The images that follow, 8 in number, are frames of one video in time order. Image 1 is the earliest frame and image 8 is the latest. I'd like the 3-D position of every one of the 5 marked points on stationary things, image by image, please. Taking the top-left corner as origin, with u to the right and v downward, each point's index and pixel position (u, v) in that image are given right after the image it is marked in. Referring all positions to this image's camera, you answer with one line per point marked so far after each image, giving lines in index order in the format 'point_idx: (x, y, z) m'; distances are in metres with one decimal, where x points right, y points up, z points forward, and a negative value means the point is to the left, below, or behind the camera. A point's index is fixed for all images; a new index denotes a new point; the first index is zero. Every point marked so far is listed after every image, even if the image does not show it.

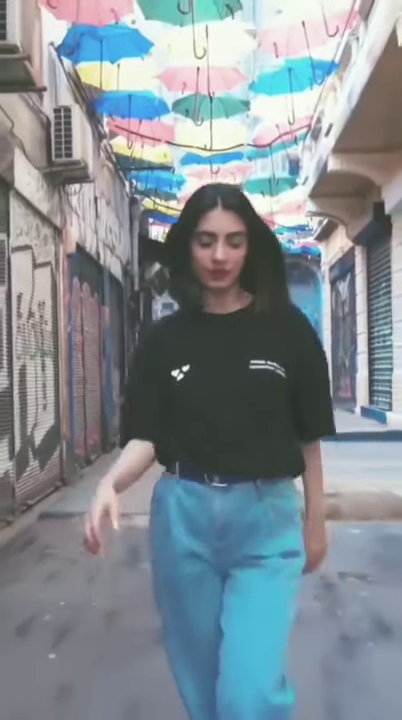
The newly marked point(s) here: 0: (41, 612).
0: (-1.0, -1.5, +4.5) m
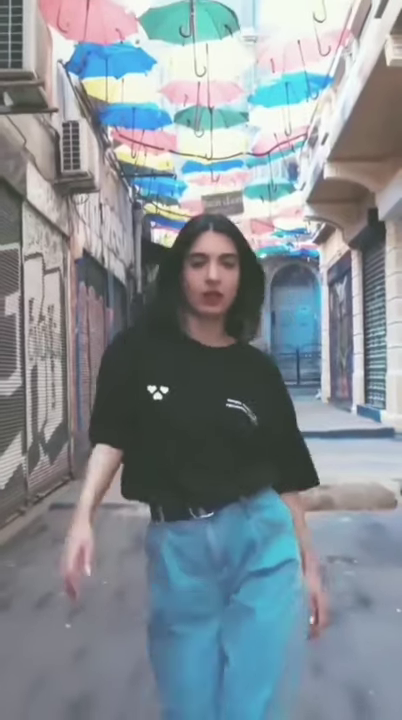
0: (-1.0, -1.5, +5.0) m
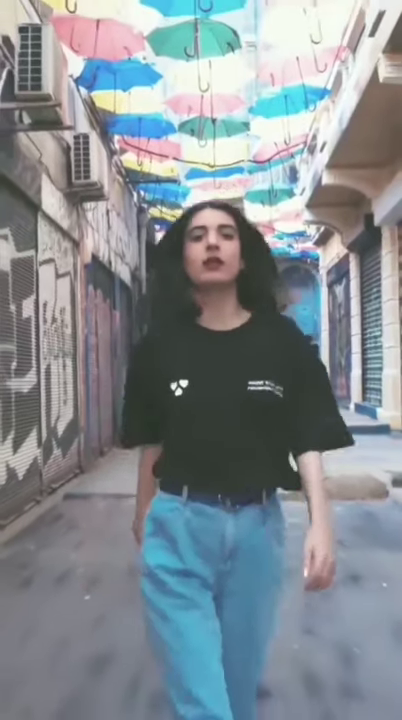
0: (-0.9, -1.5, +5.5) m
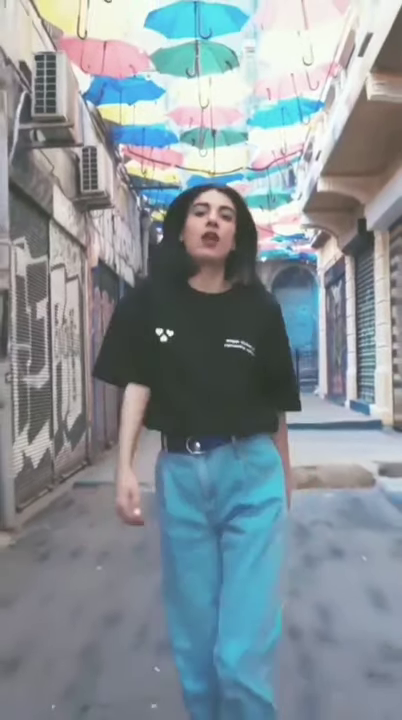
0: (-0.9, -1.5, +6.1) m
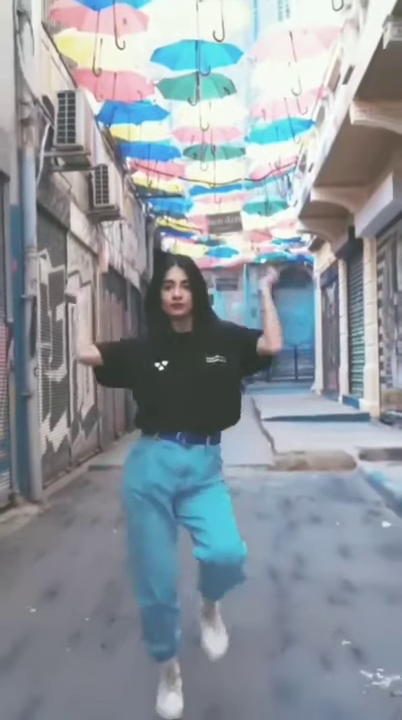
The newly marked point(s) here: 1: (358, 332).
0: (-0.9, -1.5, +7.2) m
1: (+3.2, +0.6, +15.6) m
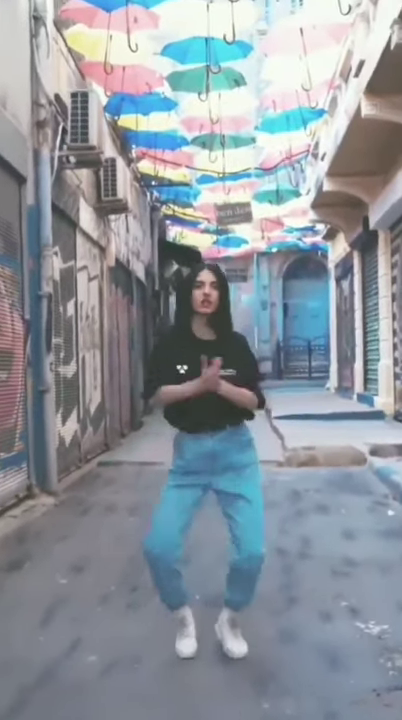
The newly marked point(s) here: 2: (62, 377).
0: (-0.8, -1.5, +7.3) m
1: (+3.4, +0.8, +15.6) m
2: (-1.6, -0.2, +8.5) m
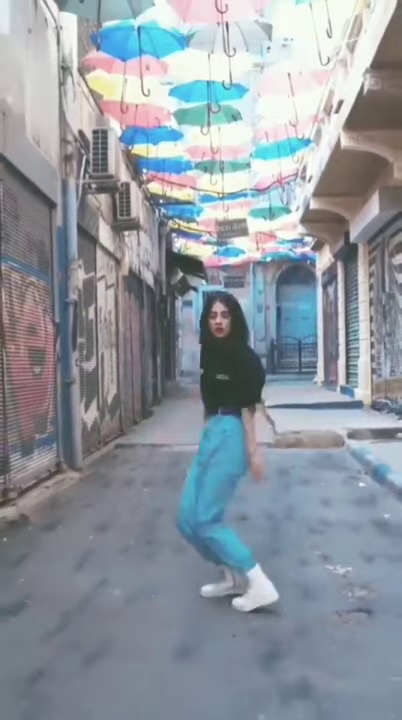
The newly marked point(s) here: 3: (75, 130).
0: (-0.8, -1.4, +8.8) m
1: (+3.5, +0.7, +17.1) m
2: (-1.6, -0.1, +10.1) m
3: (-1.6, +2.9, +9.5) m
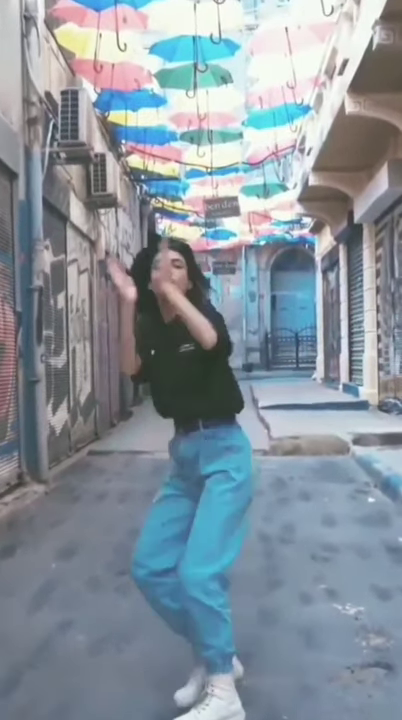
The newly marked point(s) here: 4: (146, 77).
0: (-1.0, -1.3, +7.7) m
1: (+3.2, +1.0, +16.0) m
2: (-1.7, -0.1, +8.9) m
3: (-1.7, +2.9, +8.3) m
4: (-0.7, +3.9, +10.4) m
